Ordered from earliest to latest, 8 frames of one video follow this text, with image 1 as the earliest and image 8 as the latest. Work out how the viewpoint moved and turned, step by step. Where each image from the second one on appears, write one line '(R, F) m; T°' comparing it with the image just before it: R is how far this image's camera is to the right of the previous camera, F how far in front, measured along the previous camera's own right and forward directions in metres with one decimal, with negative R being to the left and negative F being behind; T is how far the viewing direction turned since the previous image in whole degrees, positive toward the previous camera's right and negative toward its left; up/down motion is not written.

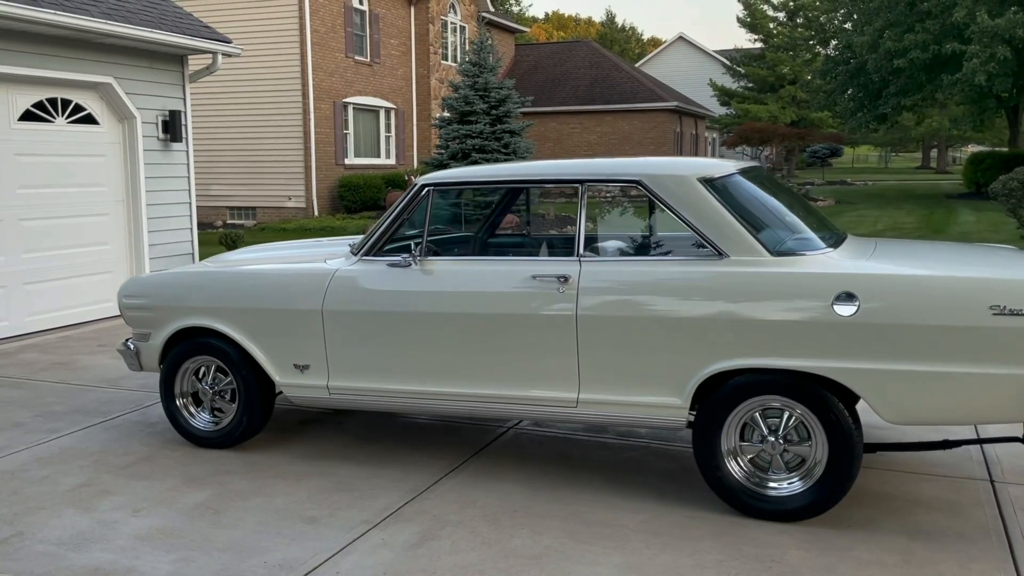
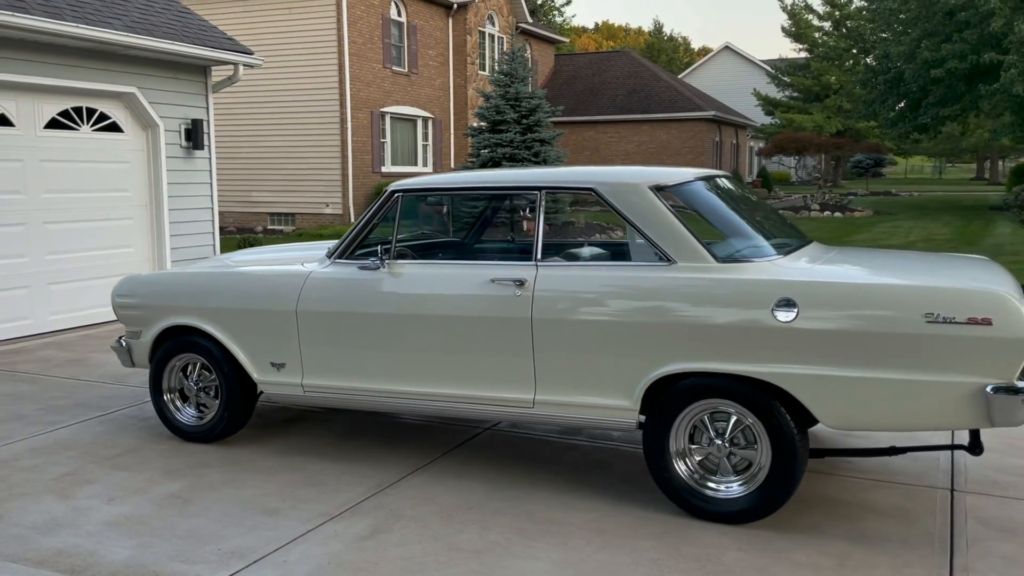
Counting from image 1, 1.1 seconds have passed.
(+0.4, -0.1) m; -3°
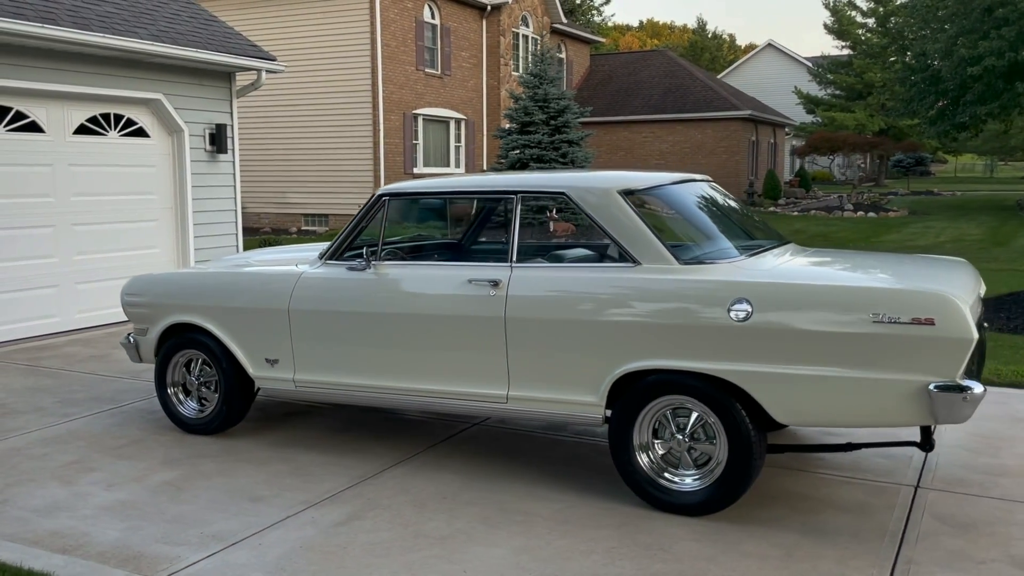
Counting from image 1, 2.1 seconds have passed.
(+0.3, -0.2) m; -3°
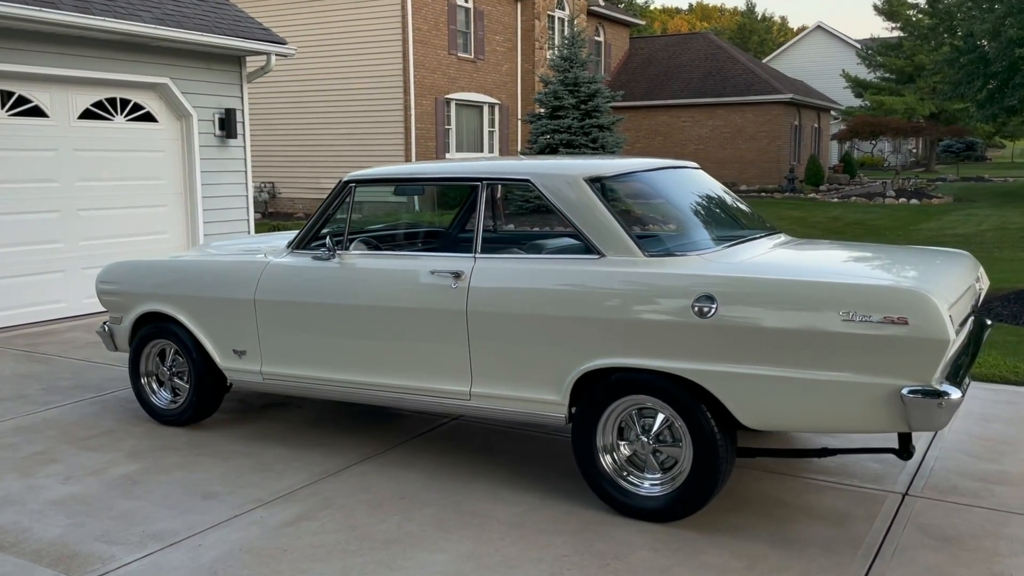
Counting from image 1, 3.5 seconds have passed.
(+0.4, +0.2) m; -3°
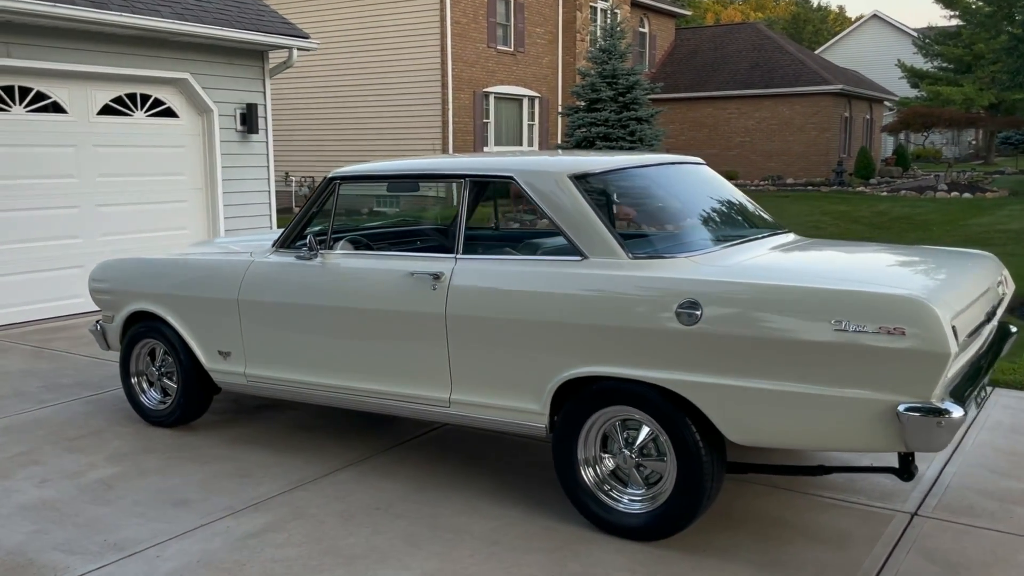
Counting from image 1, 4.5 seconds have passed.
(+0.3, +0.2) m; -3°
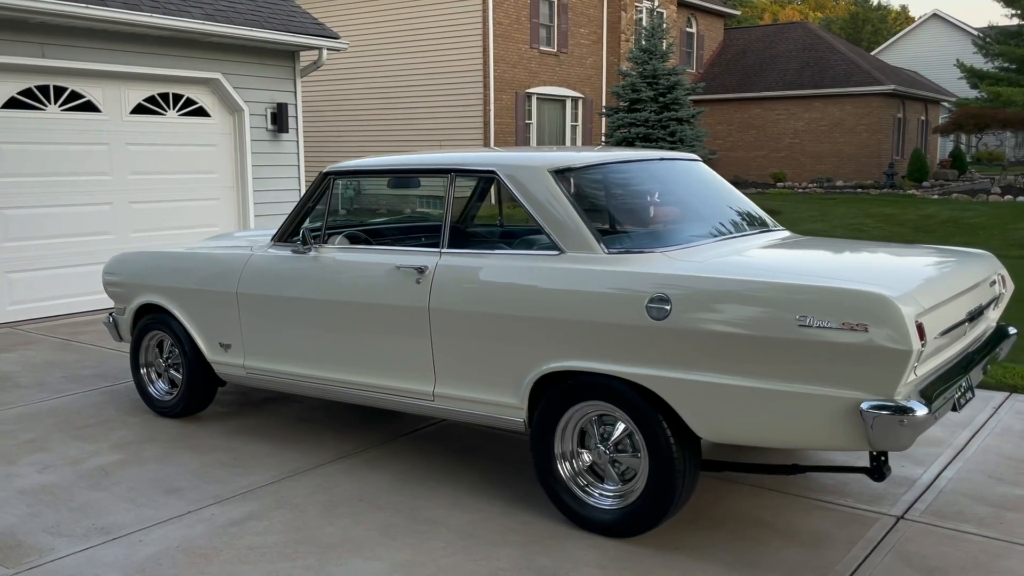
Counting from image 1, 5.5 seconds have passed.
(+0.3, 0.0) m; -3°
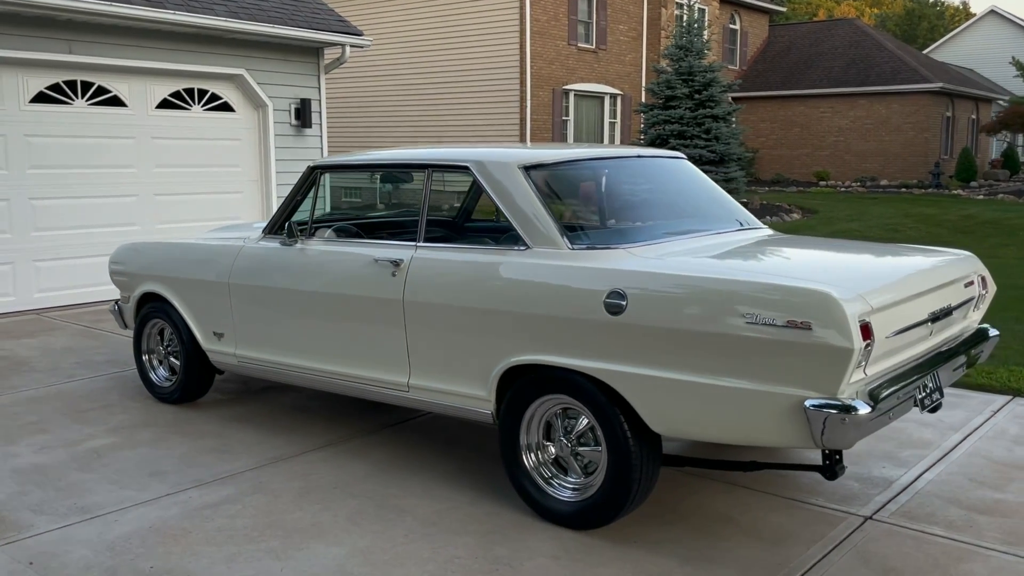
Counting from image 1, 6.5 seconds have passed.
(+0.3, 0.0) m; -3°
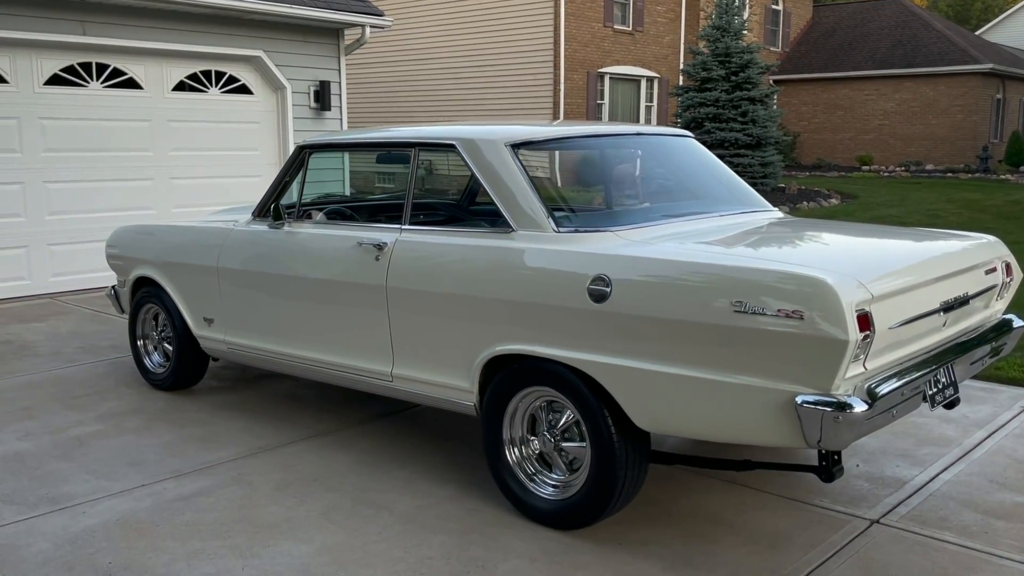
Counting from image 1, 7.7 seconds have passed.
(+0.2, +0.2) m; -3°
